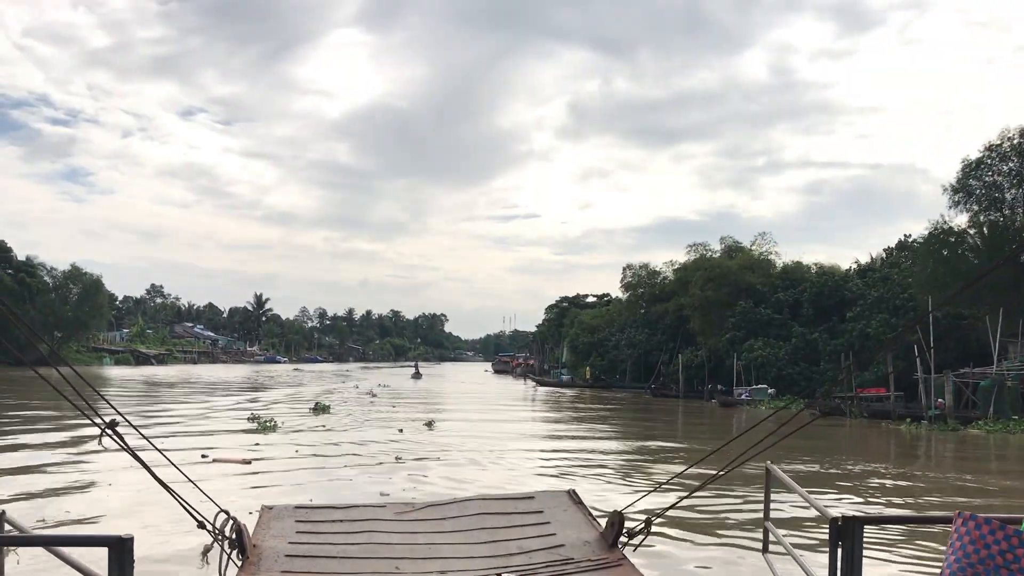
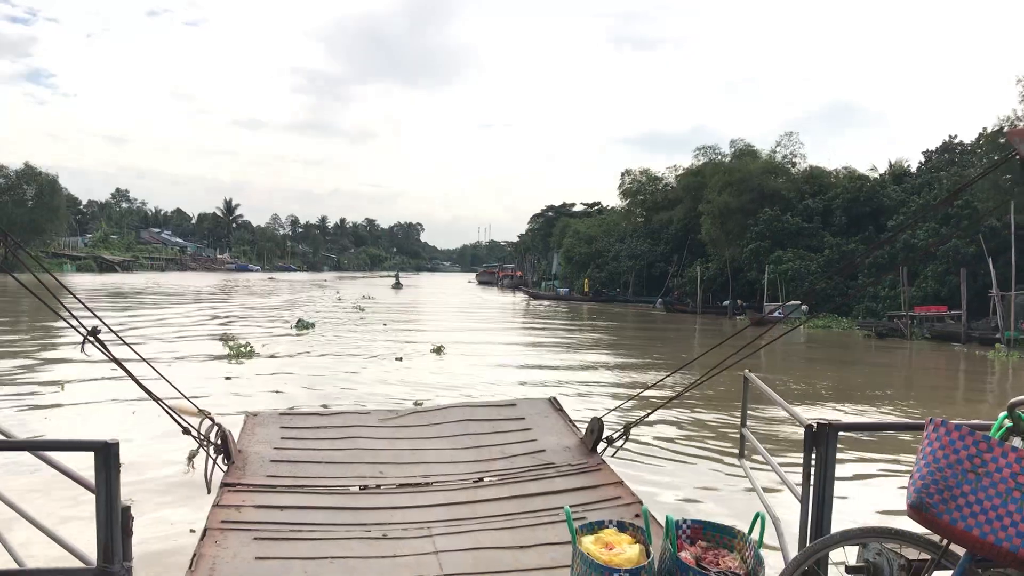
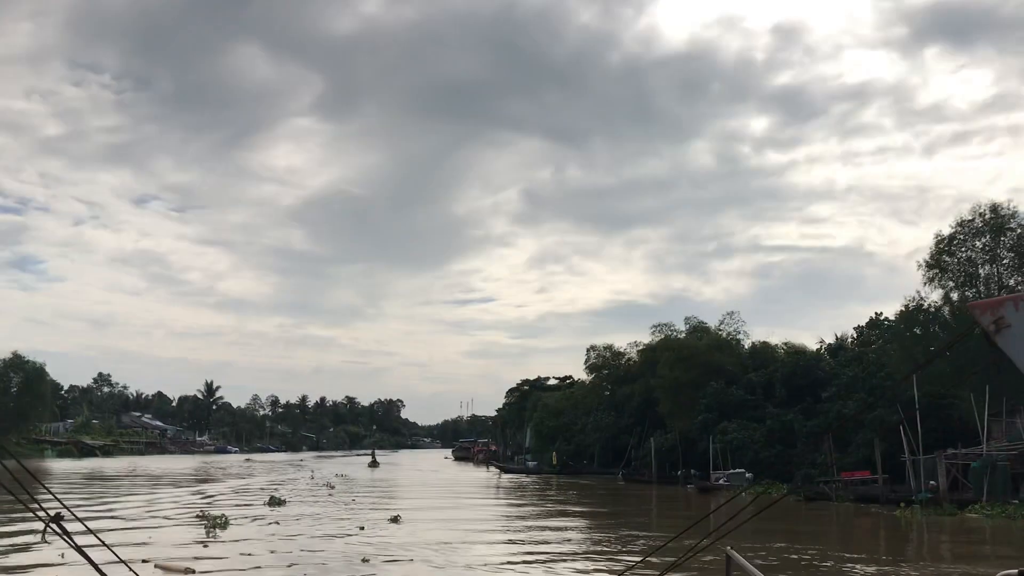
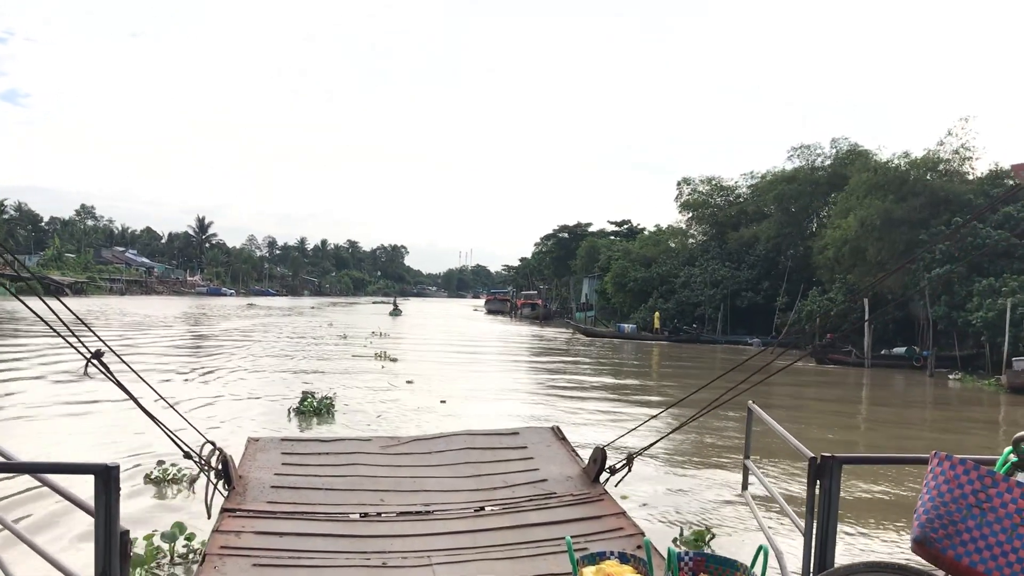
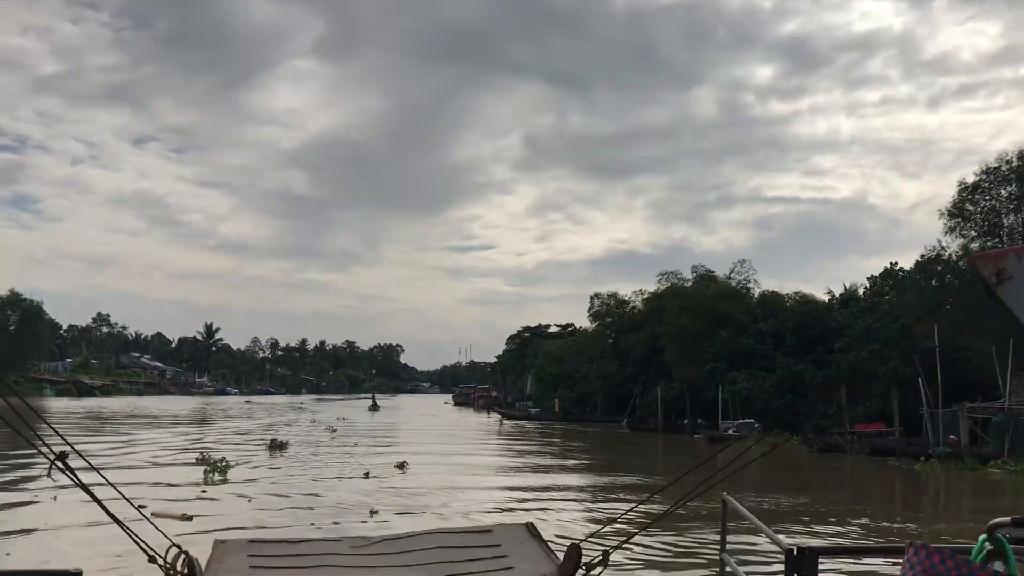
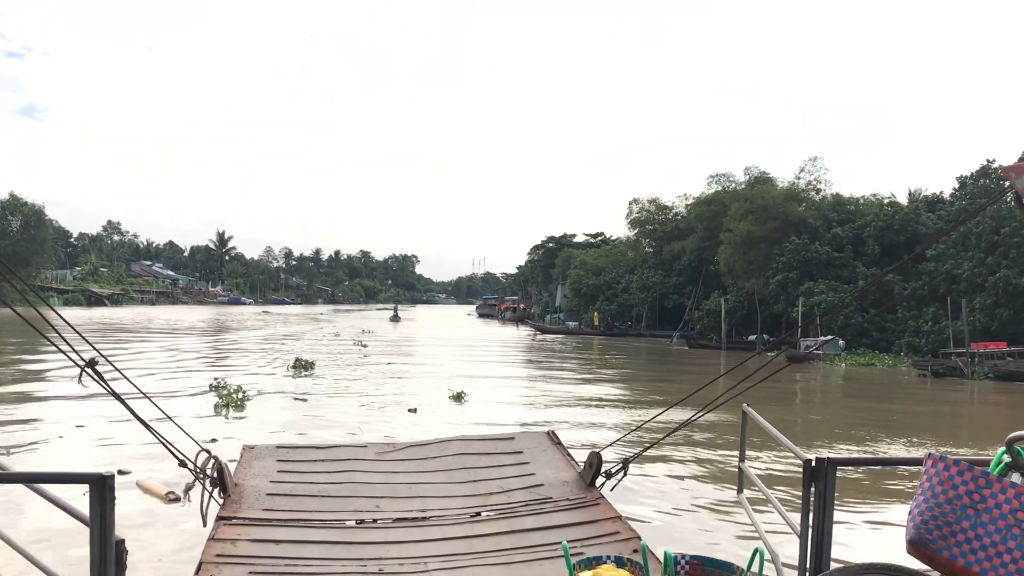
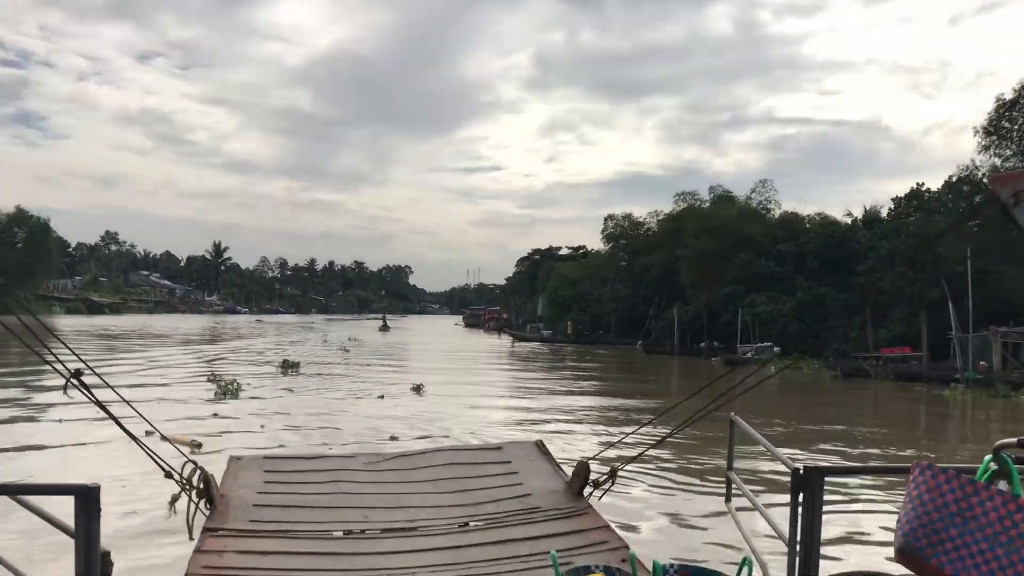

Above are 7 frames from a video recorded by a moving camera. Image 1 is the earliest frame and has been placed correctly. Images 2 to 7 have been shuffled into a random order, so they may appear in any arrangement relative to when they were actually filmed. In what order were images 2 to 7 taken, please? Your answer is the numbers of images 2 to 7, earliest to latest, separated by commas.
3, 5, 7, 2, 6, 4
